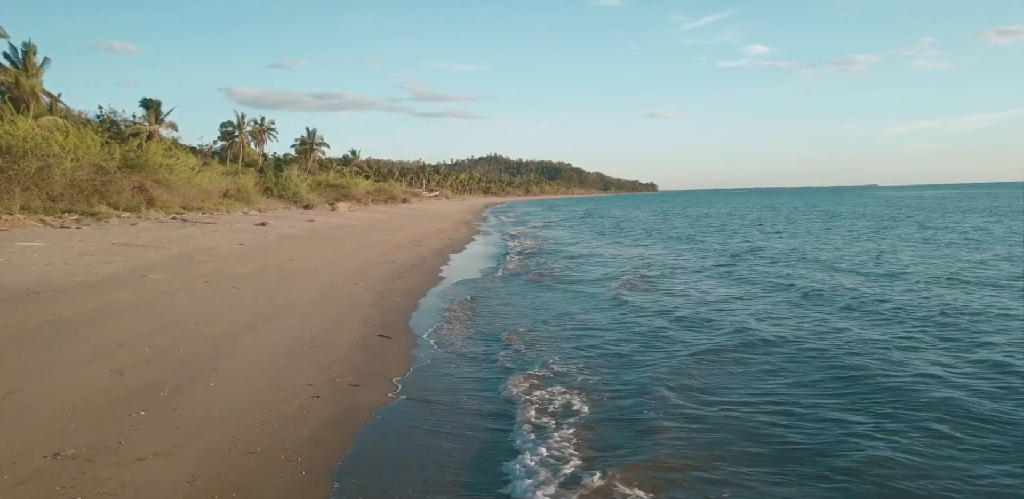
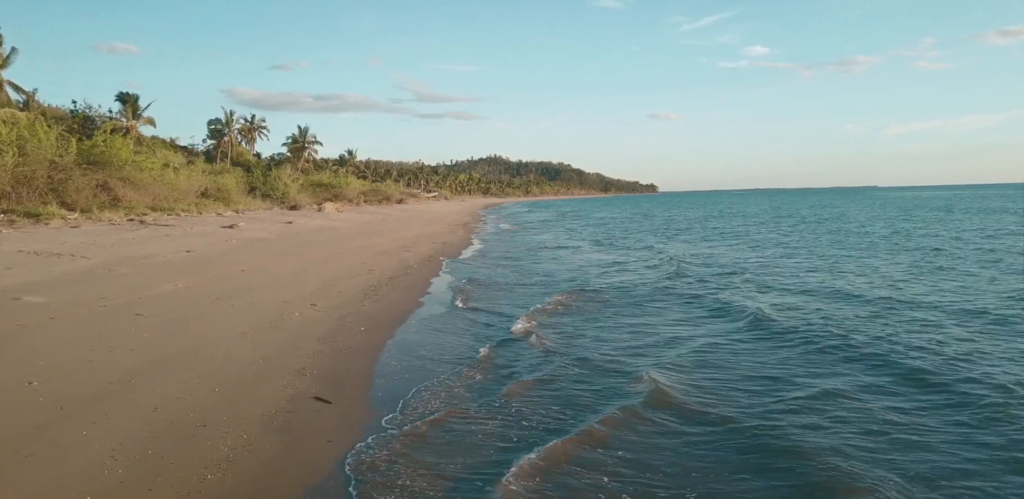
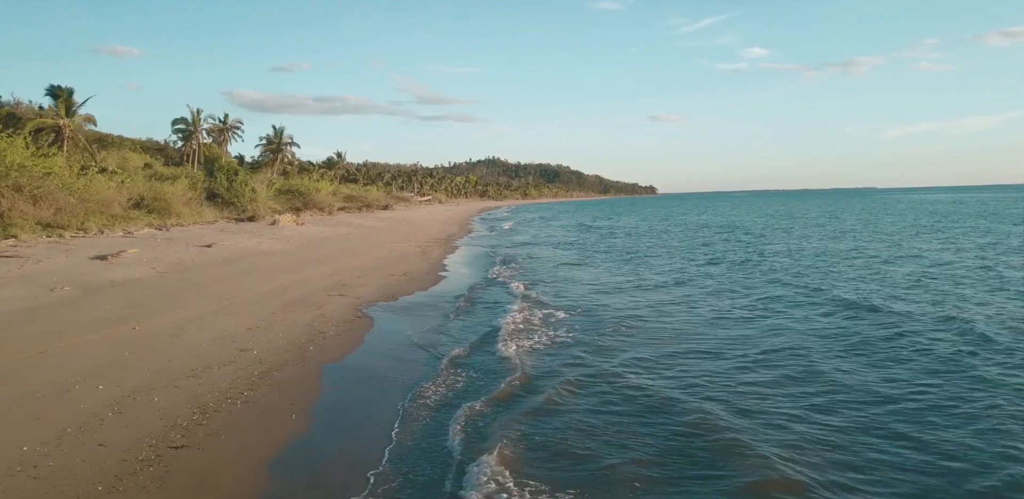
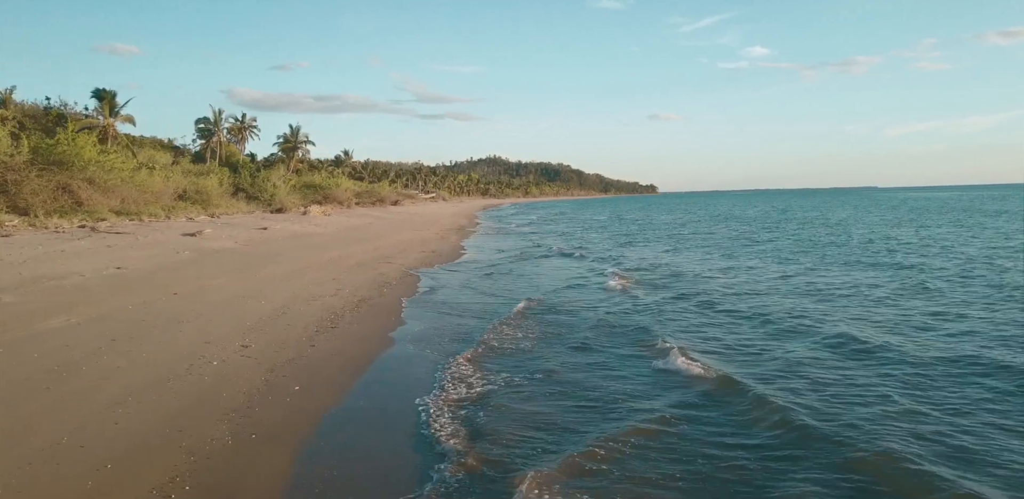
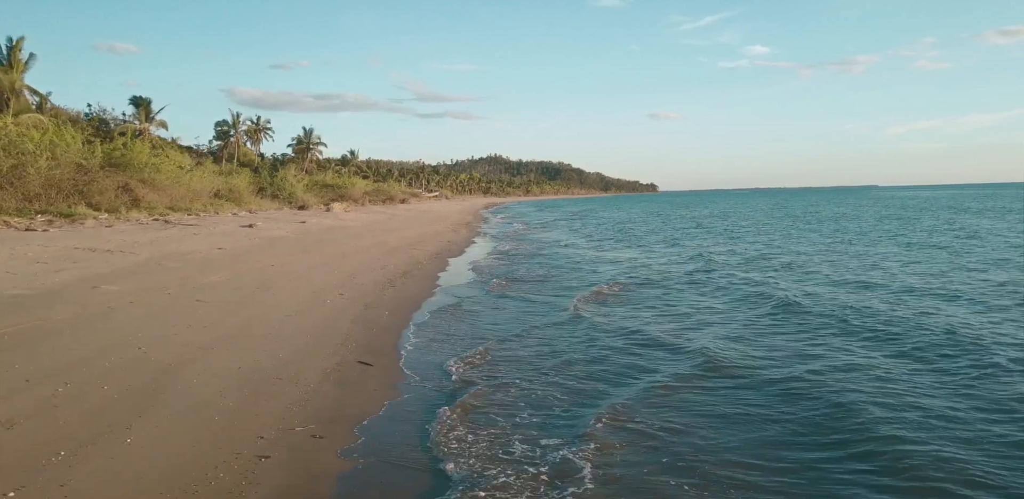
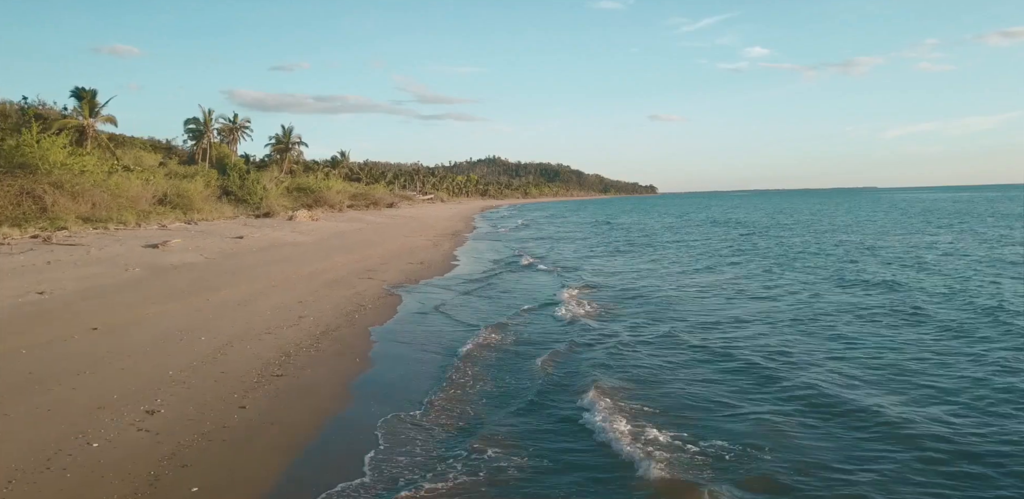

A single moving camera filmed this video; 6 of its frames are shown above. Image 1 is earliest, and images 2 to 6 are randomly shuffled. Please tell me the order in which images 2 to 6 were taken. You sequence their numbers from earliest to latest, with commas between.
5, 2, 4, 6, 3
